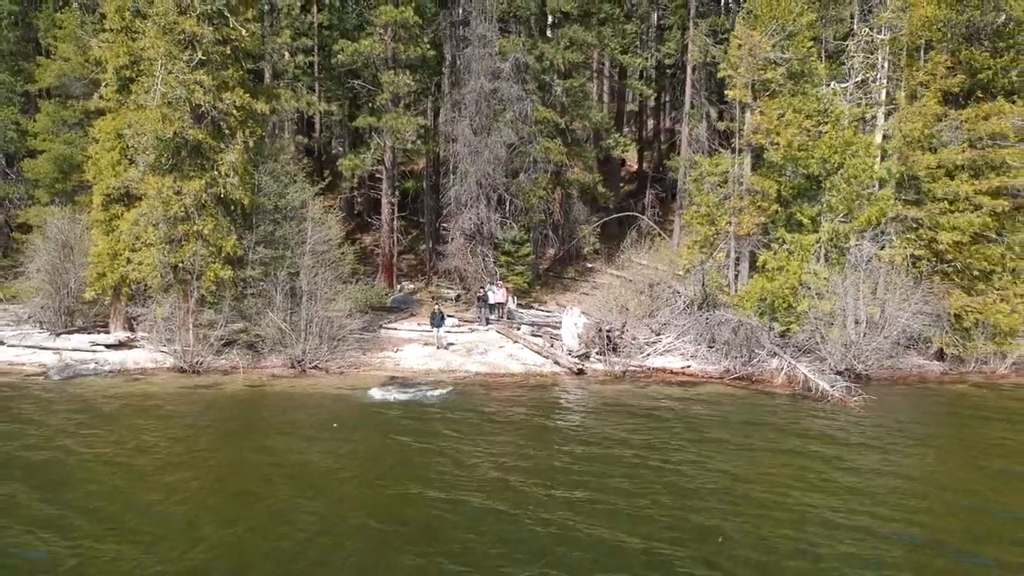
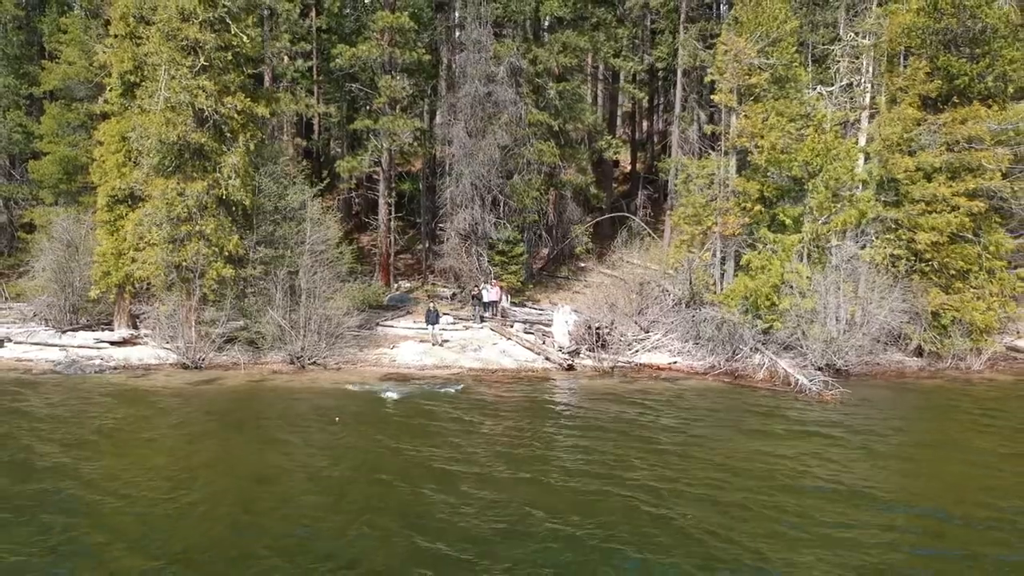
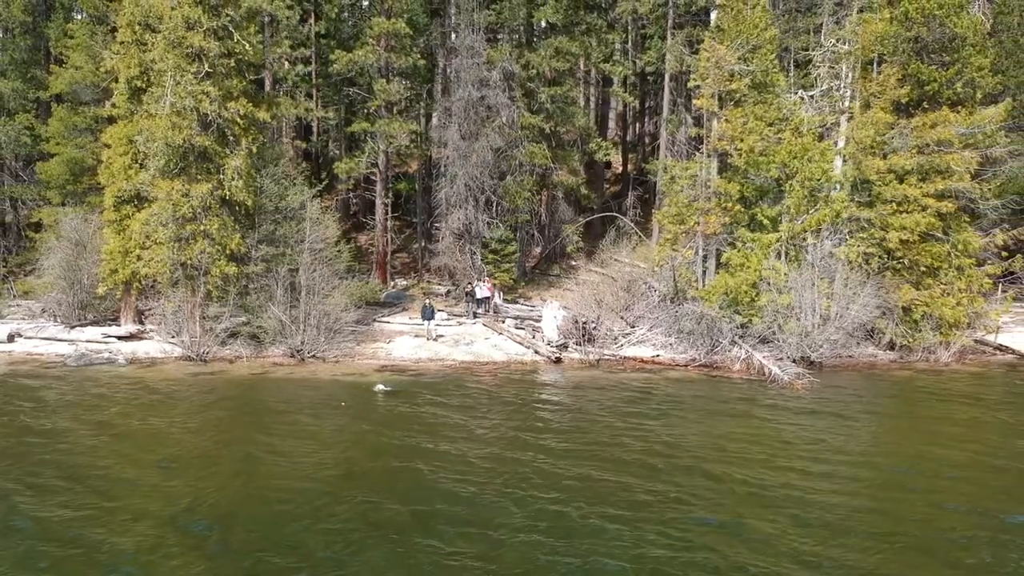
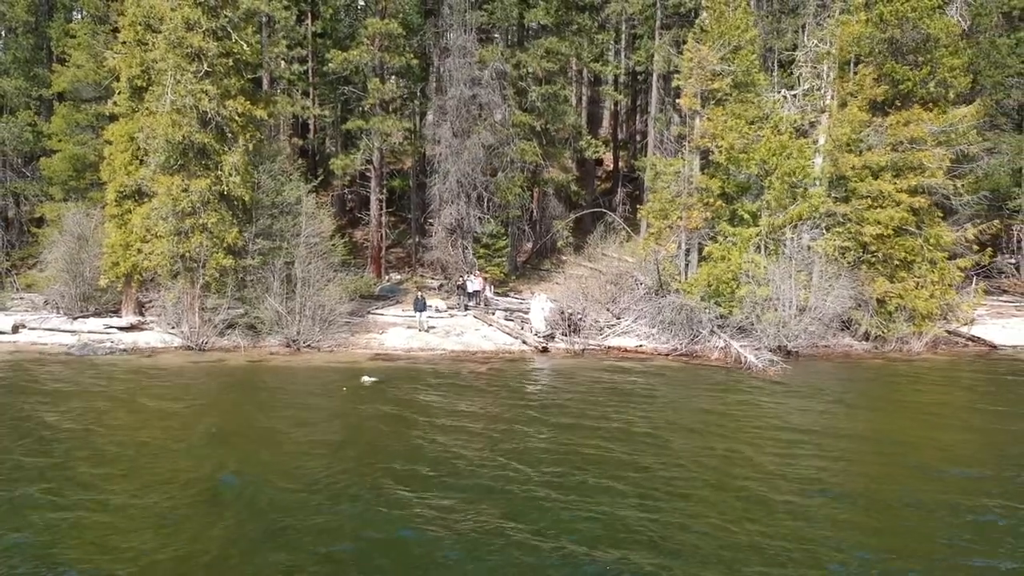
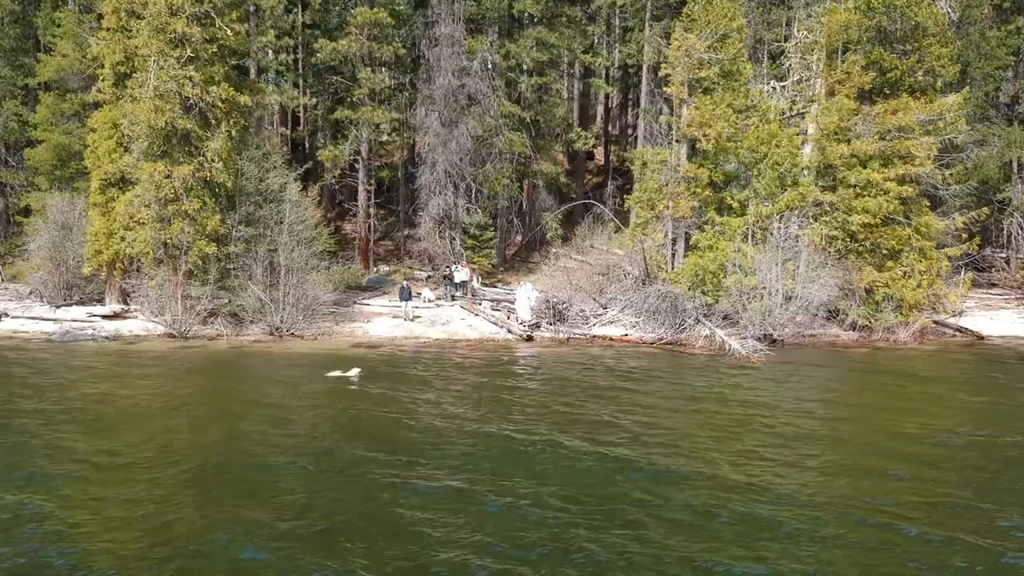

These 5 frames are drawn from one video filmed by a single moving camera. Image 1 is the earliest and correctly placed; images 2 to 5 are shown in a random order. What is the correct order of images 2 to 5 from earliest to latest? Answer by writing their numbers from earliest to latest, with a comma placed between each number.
2, 3, 4, 5
